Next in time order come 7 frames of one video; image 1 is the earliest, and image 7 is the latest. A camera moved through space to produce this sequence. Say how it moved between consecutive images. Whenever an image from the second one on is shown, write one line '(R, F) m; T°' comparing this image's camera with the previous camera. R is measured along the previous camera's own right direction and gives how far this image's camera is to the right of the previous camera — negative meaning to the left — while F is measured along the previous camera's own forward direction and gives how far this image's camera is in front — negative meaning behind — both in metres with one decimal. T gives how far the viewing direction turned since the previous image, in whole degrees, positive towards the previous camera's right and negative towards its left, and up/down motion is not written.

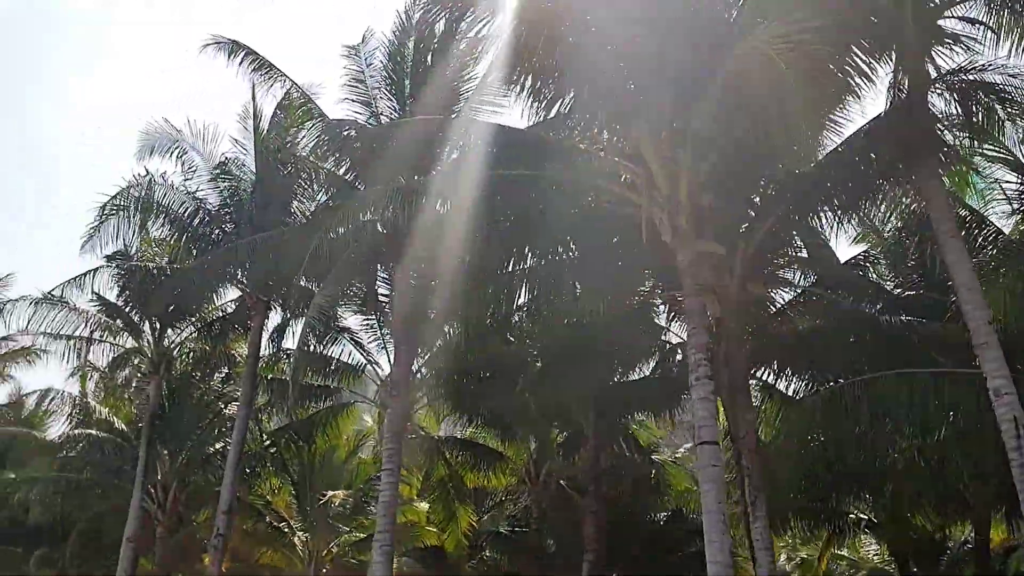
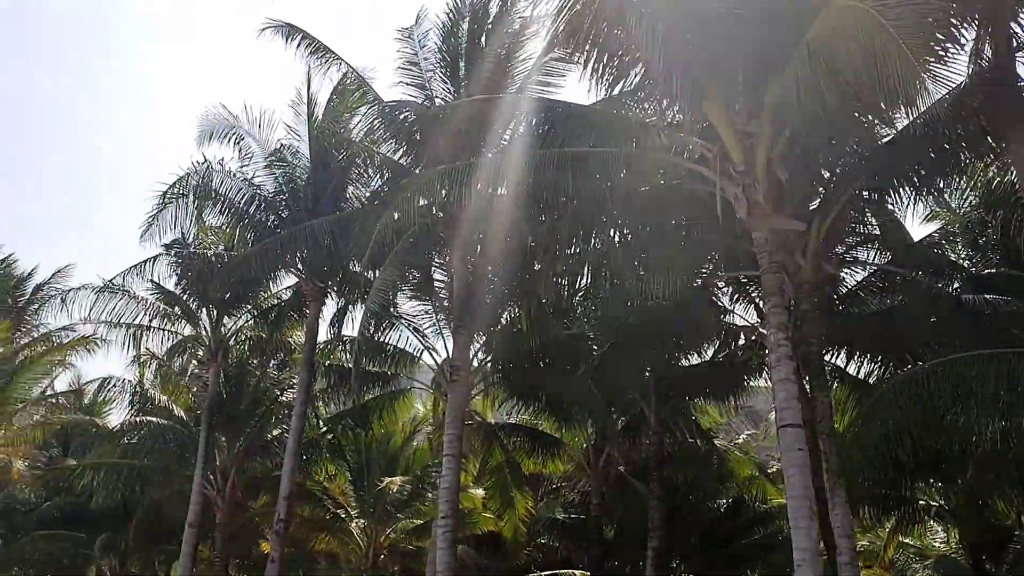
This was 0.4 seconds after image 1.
(-0.3, +0.3) m; -3°
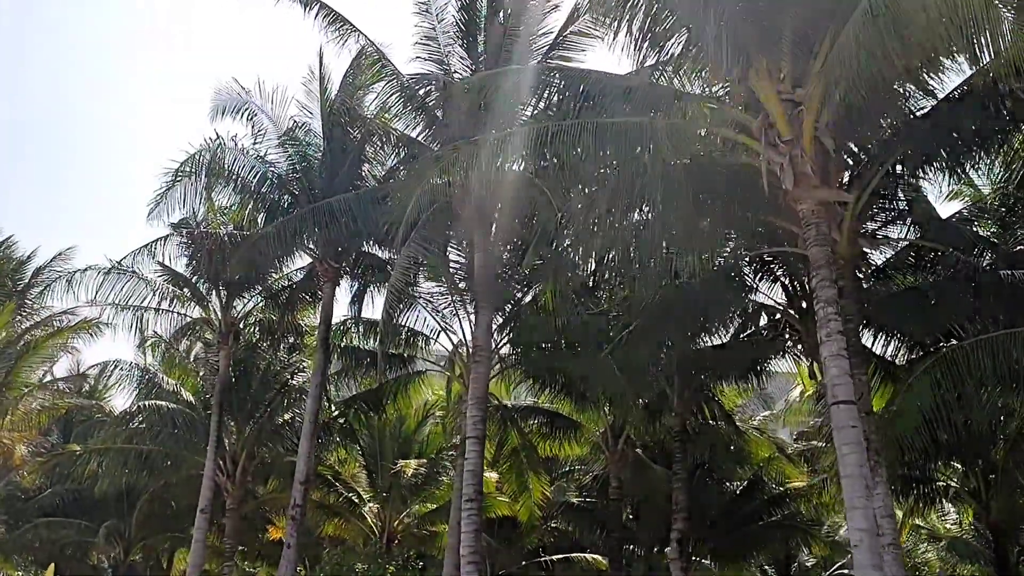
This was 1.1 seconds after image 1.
(-0.5, +0.3) m; +1°
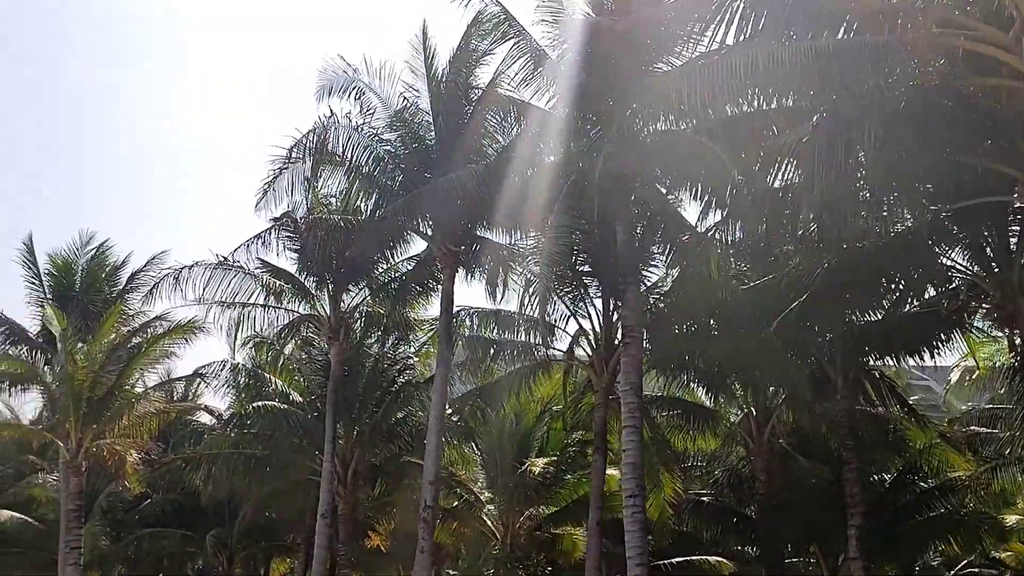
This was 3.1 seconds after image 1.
(-1.5, +1.2) m; -3°
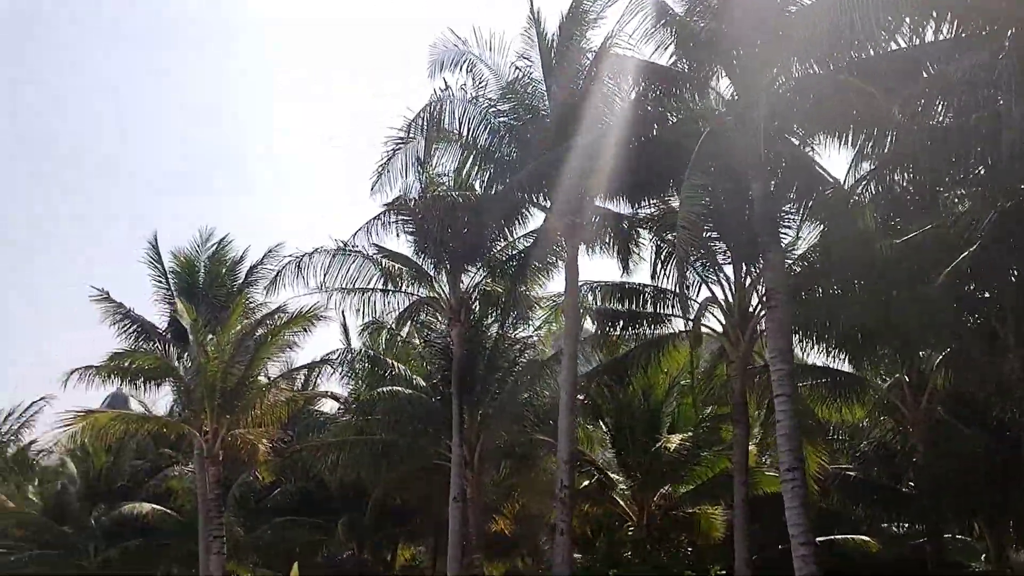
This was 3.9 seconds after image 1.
(-0.6, +0.5) m; -6°
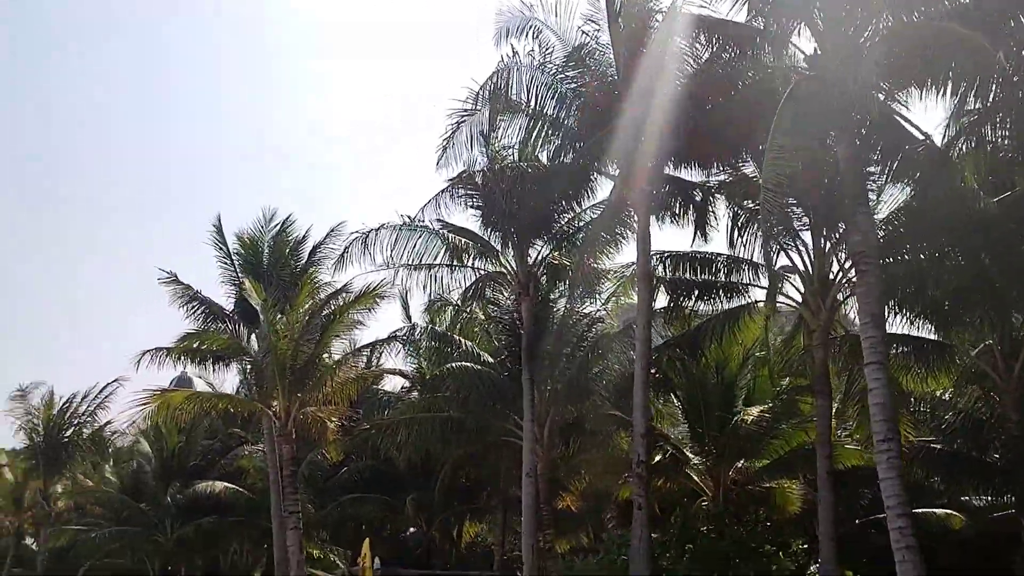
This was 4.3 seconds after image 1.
(-0.4, +0.3) m; -3°
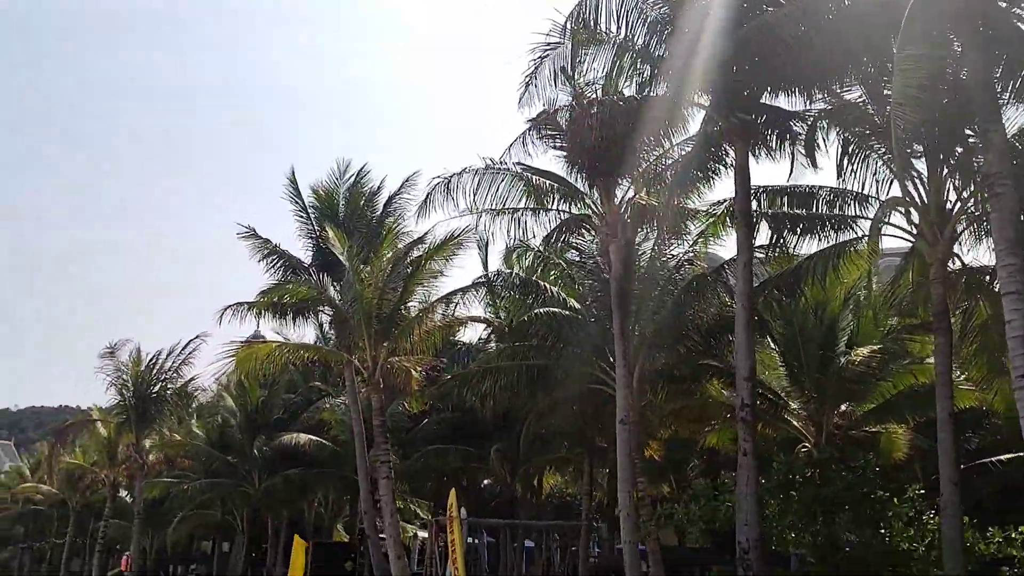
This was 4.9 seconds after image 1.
(-0.6, +0.5) m; -4°
